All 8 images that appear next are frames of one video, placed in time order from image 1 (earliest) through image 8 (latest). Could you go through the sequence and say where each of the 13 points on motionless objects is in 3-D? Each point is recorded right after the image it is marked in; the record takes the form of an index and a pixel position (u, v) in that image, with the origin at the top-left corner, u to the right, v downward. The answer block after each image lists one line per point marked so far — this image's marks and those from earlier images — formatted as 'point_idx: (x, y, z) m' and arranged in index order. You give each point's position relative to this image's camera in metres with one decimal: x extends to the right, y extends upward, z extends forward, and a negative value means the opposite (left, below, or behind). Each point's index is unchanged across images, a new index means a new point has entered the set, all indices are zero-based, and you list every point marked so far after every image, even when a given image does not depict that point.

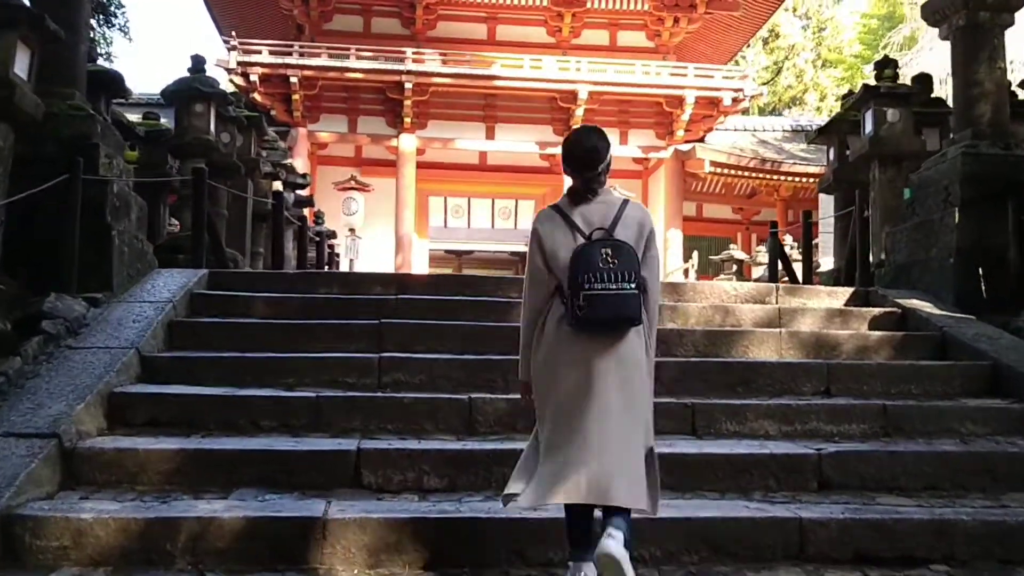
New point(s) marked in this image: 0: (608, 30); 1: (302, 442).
0: (+1.7, +4.5, +17.4) m
1: (-0.7, -0.5, +3.3) m
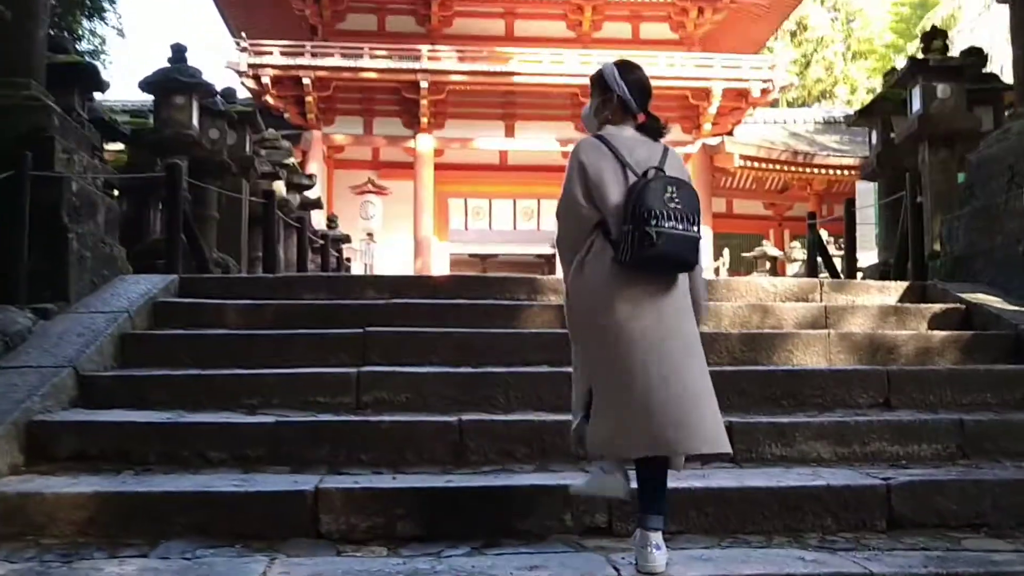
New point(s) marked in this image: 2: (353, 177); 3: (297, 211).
0: (+2.0, +4.5, +16.8) m
1: (-0.7, -0.5, +2.7) m
2: (-2.7, +1.9, +17.2) m
3: (-2.0, +0.7, +9.4) m
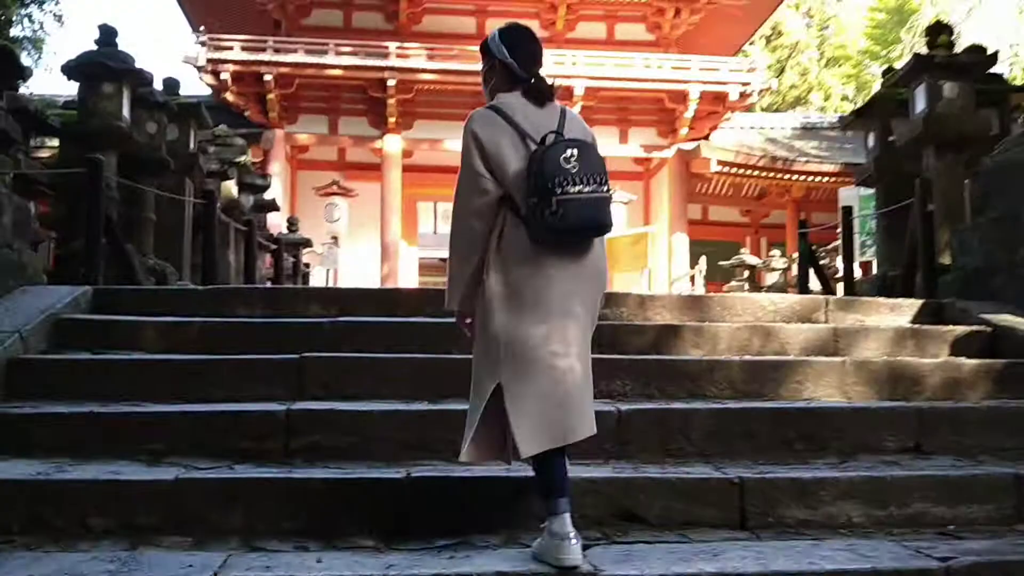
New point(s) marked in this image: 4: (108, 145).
0: (+1.5, +4.3, +16.3) m
1: (-0.8, -0.6, +2.1) m
2: (-3.2, +1.8, +16.6) m
3: (-2.3, +0.6, +8.8) m
4: (-2.3, +0.8, +5.5) m
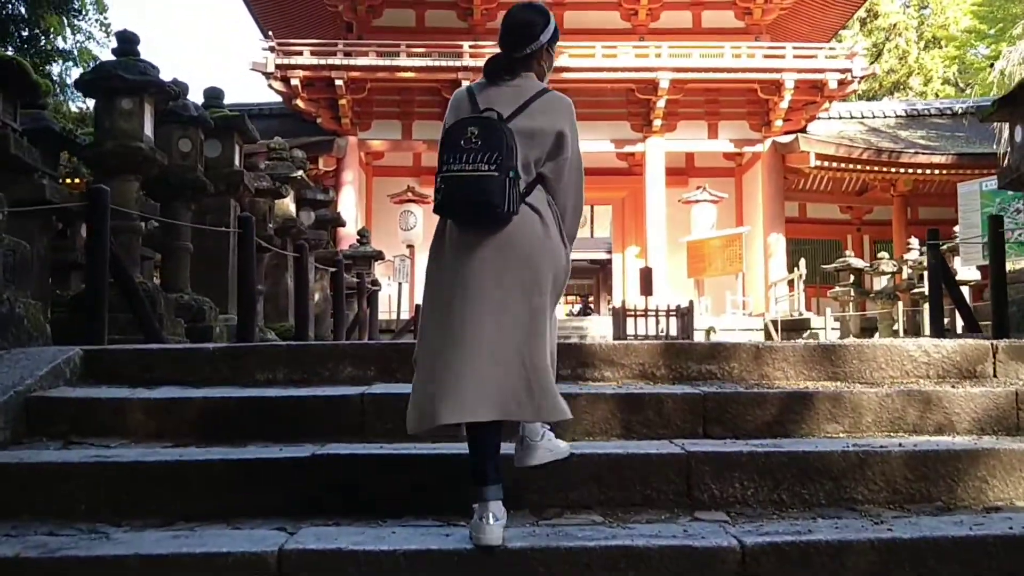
0: (+2.7, +4.3, +15.2) m
1: (-0.7, -0.8, +1.4) m
2: (-1.9, +1.6, +15.9) m
3: (-1.7, +0.4, +8.1) m
4: (-1.9, +0.6, +4.9) m
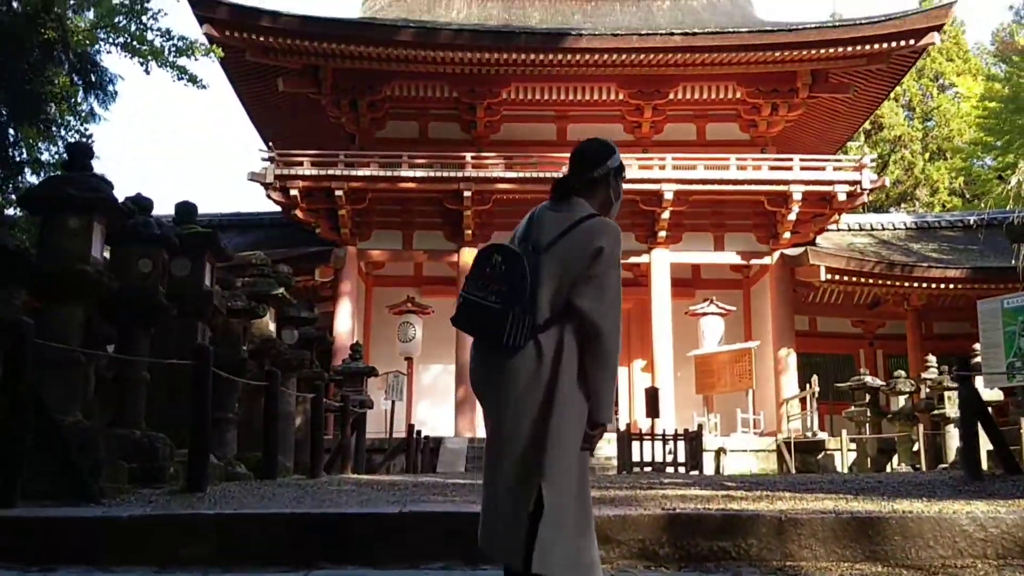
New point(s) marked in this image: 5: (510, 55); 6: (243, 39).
0: (+2.8, +2.5, +15.0) m
1: (-0.8, -1.0, +0.8) m
2: (-1.9, -0.1, +15.5) m
3: (-1.7, -0.5, +7.6) m
4: (-1.9, 0.0, +4.4) m
5: (0.0, +3.2, +13.5) m
6: (-3.5, +3.3, +13.1) m
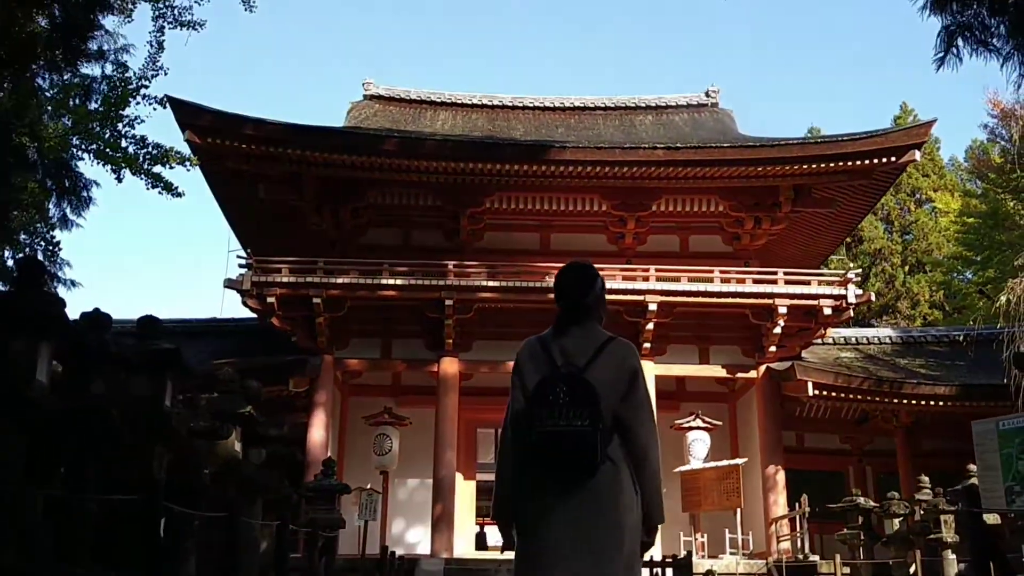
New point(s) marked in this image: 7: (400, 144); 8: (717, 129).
0: (+2.5, +0.8, +15.0) m
1: (-0.8, -1.2, +0.3) m
2: (-2.2, -1.8, +15.1) m
3: (-1.8, -1.4, +7.2) m
4: (-2.0, -0.5, +4.0) m
5: (-0.3, +1.7, +13.4) m
6: (-3.8, +1.9, +13.0) m
7: (-1.5, +1.9, +13.1) m
8: (+3.4, +2.6, +16.4) m
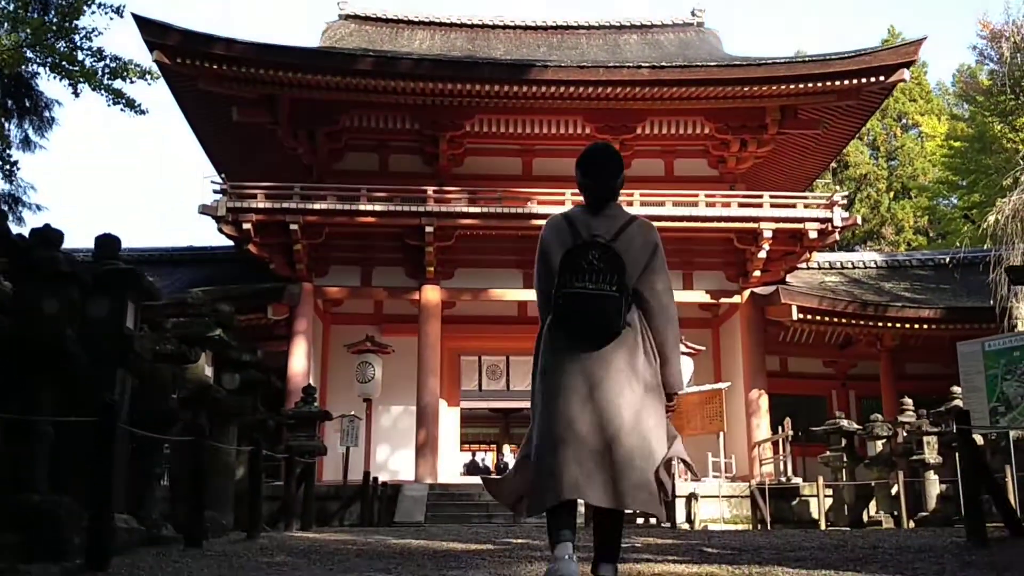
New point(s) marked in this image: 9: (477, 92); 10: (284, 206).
0: (+2.2, +1.9, +14.7) m
1: (-0.9, -1.1, +0.1) m
2: (-2.4, -0.7, +14.9) m
3: (-2.0, -0.8, +7.0) m
4: (-2.1, -0.2, +3.8) m
5: (-0.5, +2.6, +13.0) m
6: (-4.0, +2.8, +12.5) m
7: (-1.7, +2.9, +12.7) m
8: (+3.1, +3.9, +16.0) m
9: (-0.5, +2.6, +13.2) m
10: (-3.0, +1.1, +12.8) m
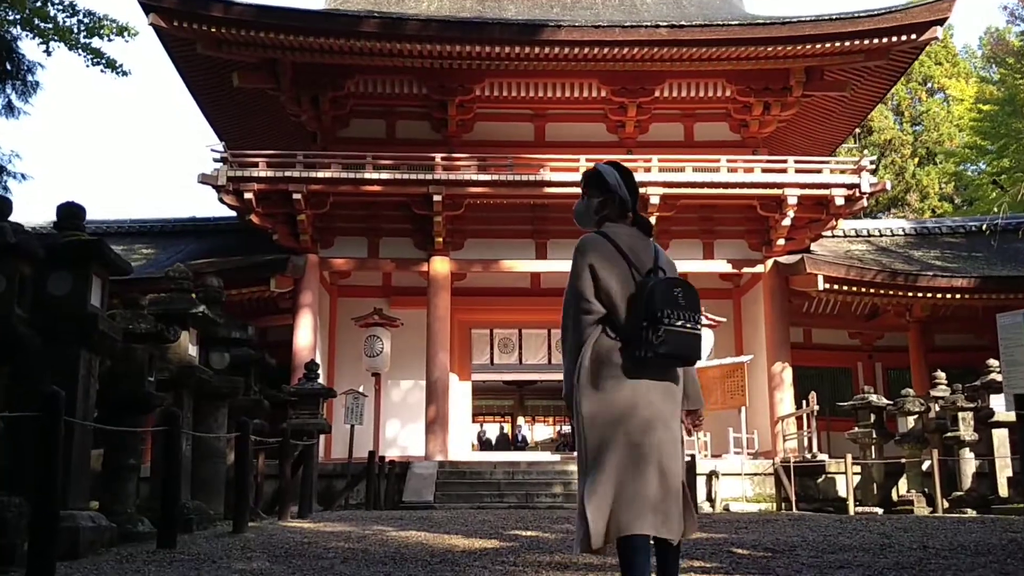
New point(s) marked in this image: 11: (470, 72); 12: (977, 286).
0: (+2.4, +2.4, +14.0) m
1: (-0.9, -1.1, -0.4) m
2: (-2.3, -0.3, +14.4) m
3: (-1.9, -0.6, +6.5) m
4: (-2.1, -0.1, +3.3) m
5: (-0.4, +3.0, +12.4) m
6: (-3.9, +3.1, +12.0) m
7: (-1.6, +3.2, +12.1) m
8: (+3.3, +4.3, +15.3) m
9: (-0.3, +3.0, +12.6) m
10: (-2.8, +1.4, +12.2) m
11: (-0.6, +2.9, +13.2) m
12: (+6.1, 0.0, +13.0) m
